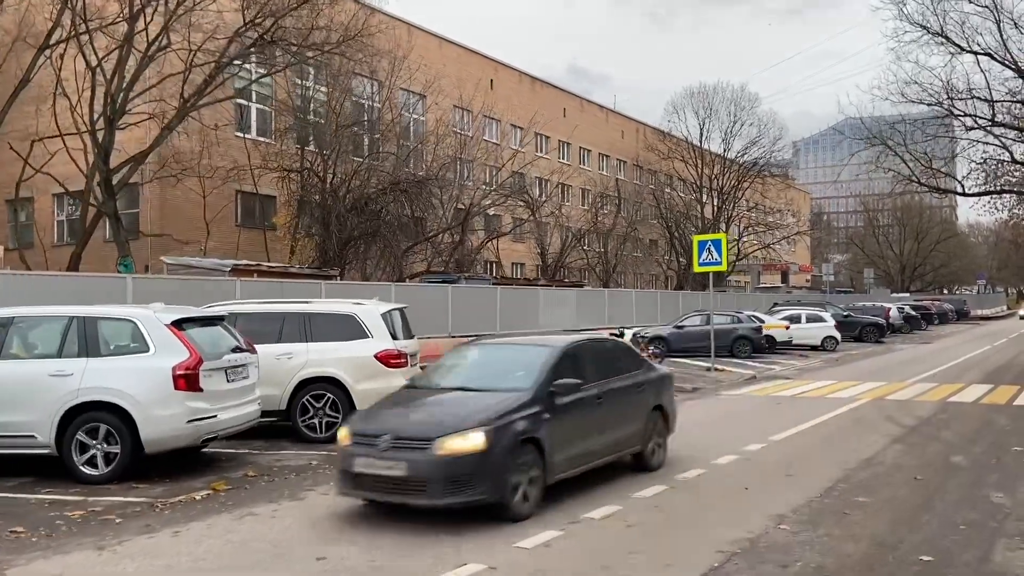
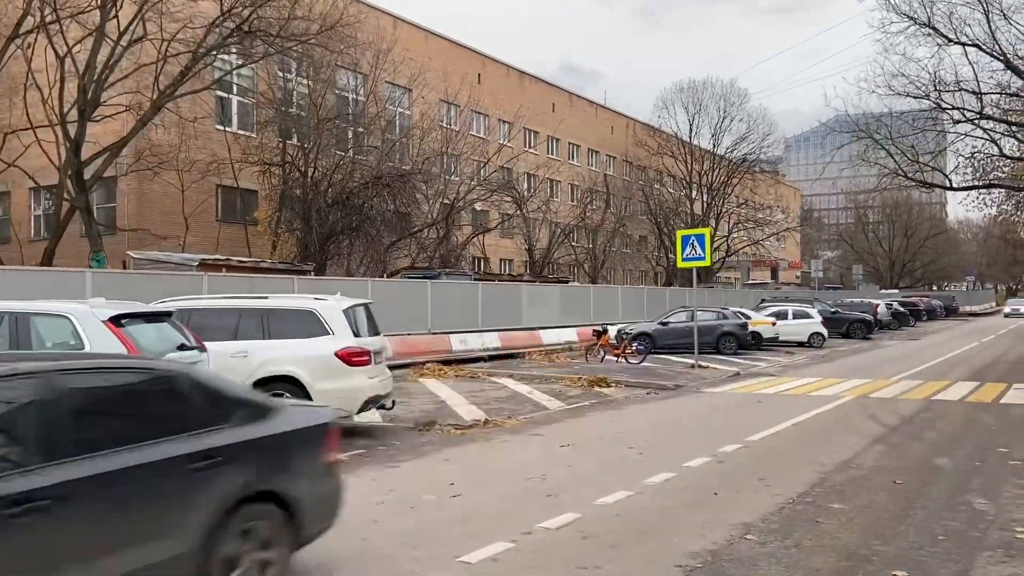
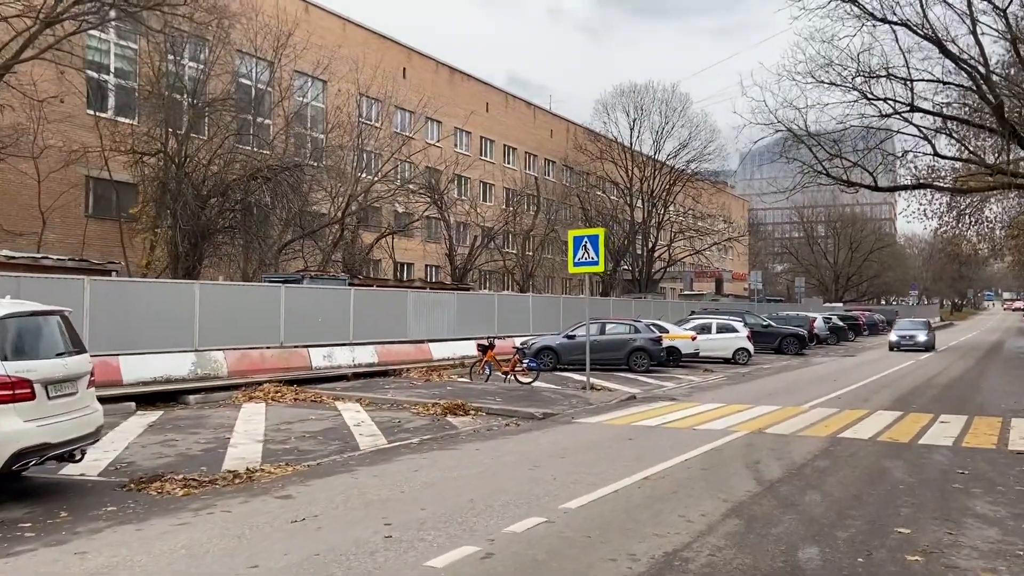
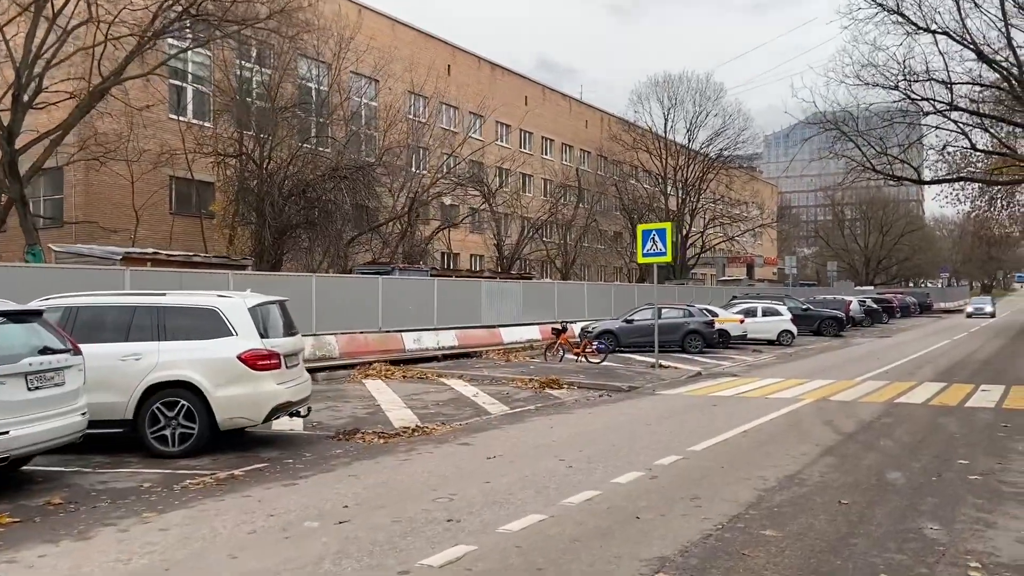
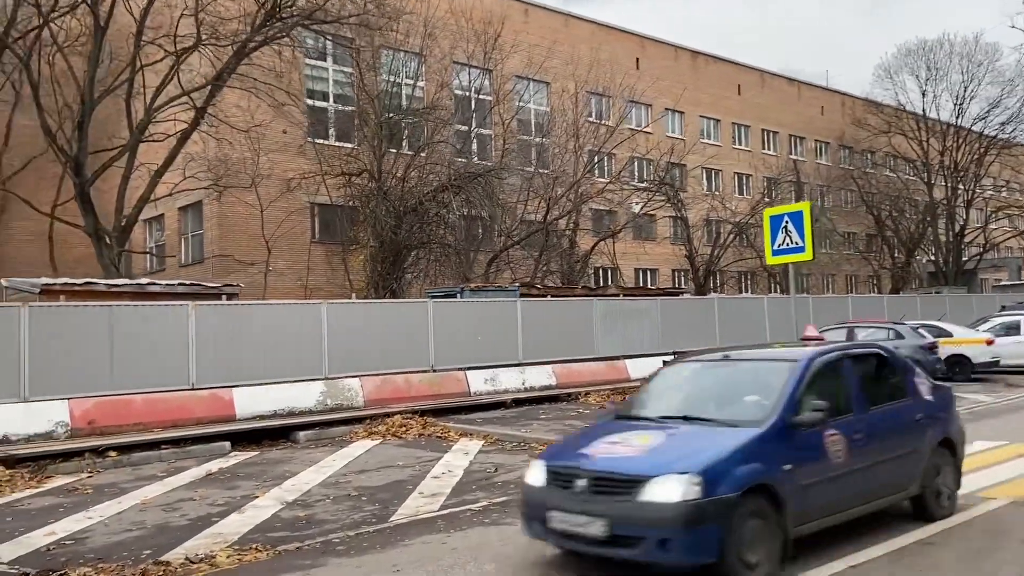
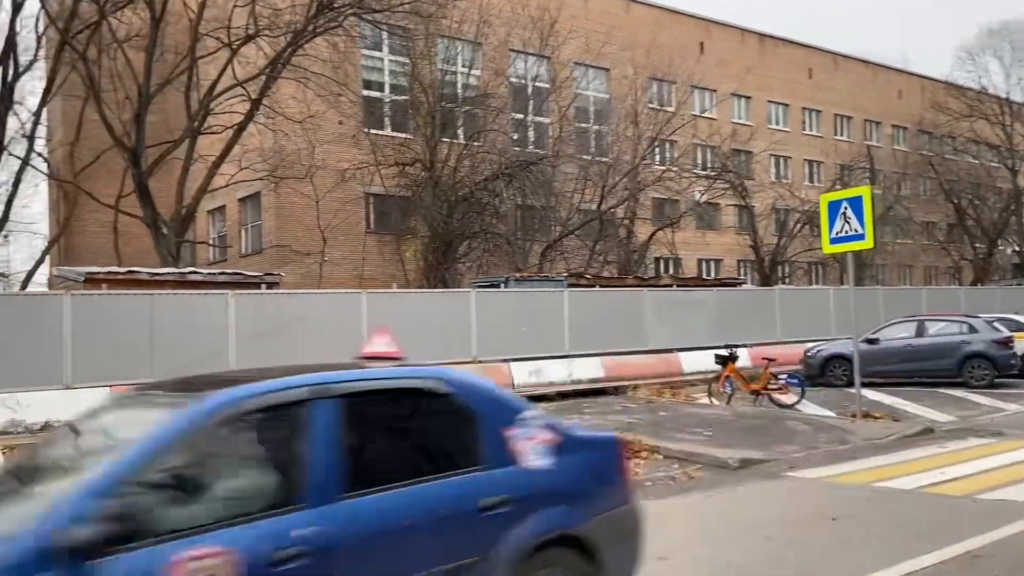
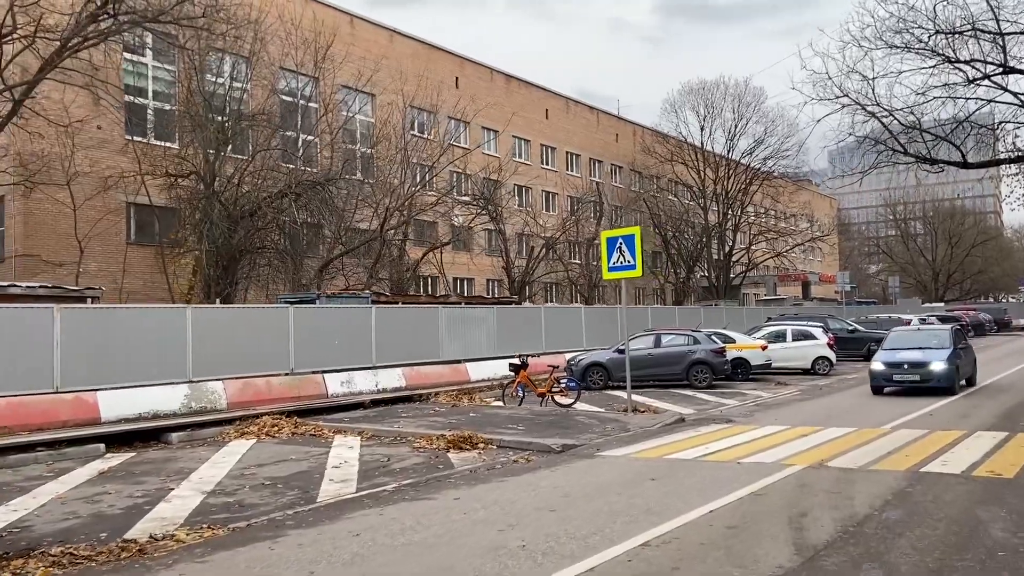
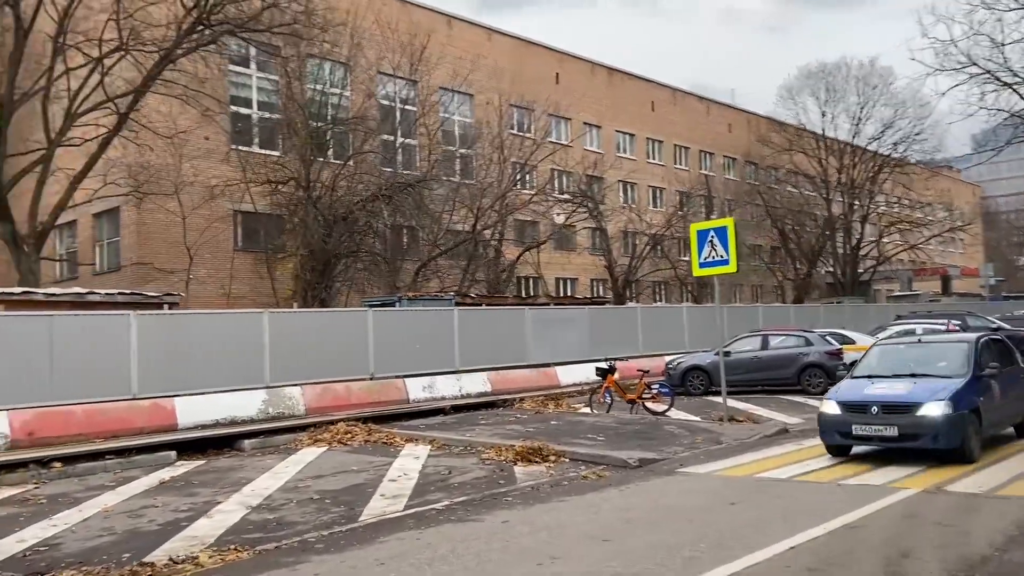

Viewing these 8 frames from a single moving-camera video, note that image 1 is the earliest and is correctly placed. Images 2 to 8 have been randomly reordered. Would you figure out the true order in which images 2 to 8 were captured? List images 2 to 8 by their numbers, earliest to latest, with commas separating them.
2, 4, 3, 7, 8, 5, 6
